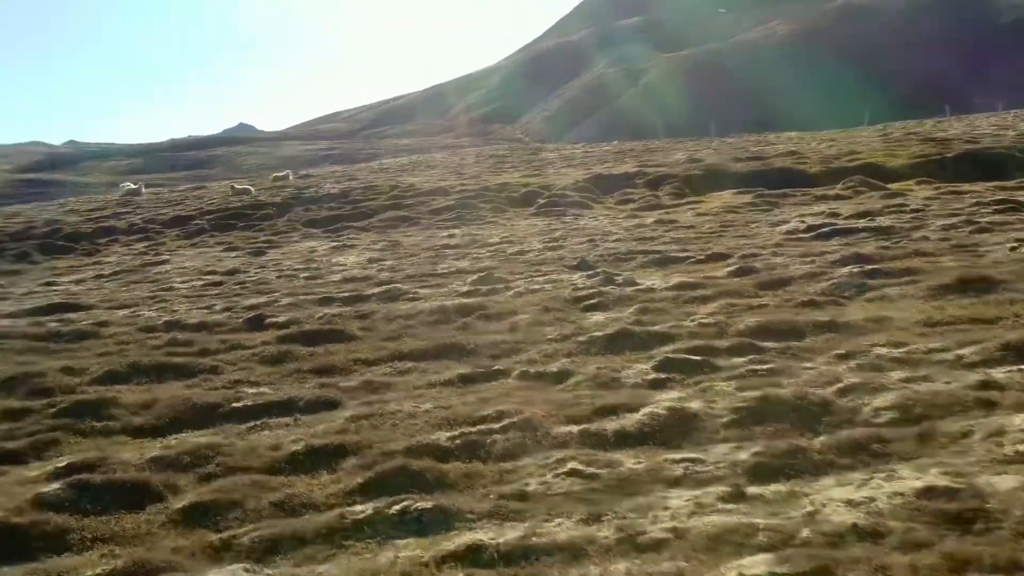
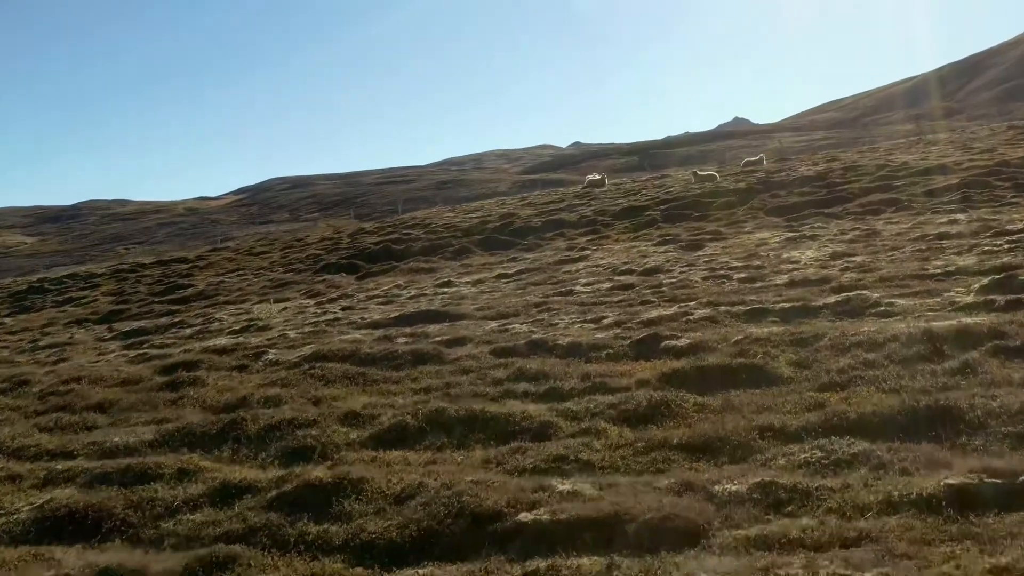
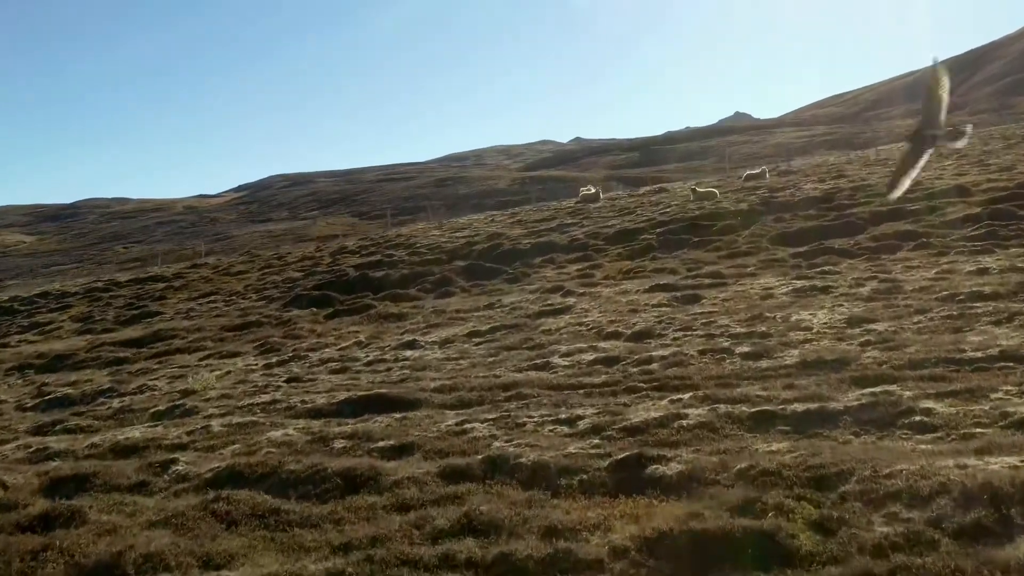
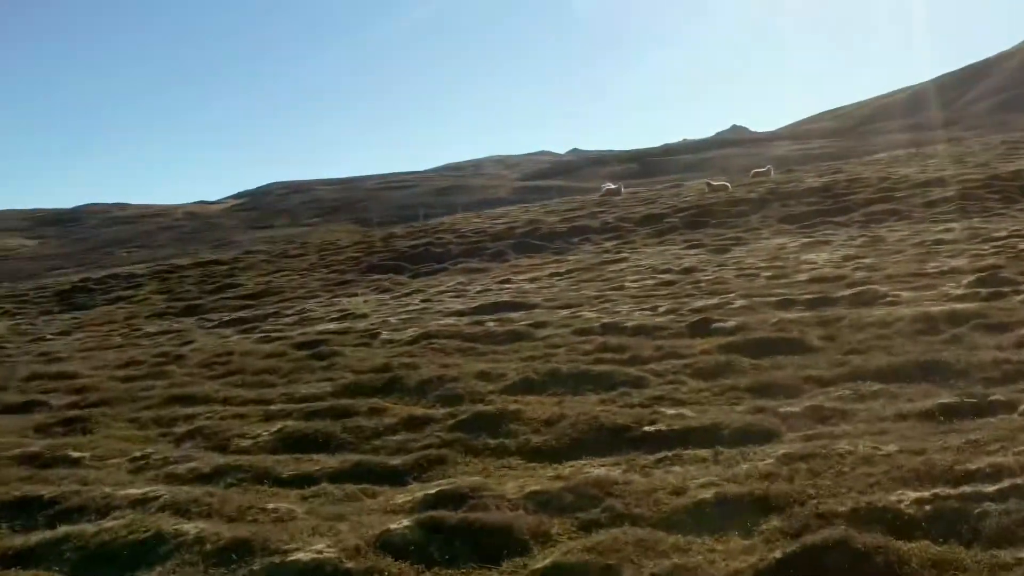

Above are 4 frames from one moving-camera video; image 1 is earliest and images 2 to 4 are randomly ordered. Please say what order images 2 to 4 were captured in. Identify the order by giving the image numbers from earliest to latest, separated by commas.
4, 2, 3
